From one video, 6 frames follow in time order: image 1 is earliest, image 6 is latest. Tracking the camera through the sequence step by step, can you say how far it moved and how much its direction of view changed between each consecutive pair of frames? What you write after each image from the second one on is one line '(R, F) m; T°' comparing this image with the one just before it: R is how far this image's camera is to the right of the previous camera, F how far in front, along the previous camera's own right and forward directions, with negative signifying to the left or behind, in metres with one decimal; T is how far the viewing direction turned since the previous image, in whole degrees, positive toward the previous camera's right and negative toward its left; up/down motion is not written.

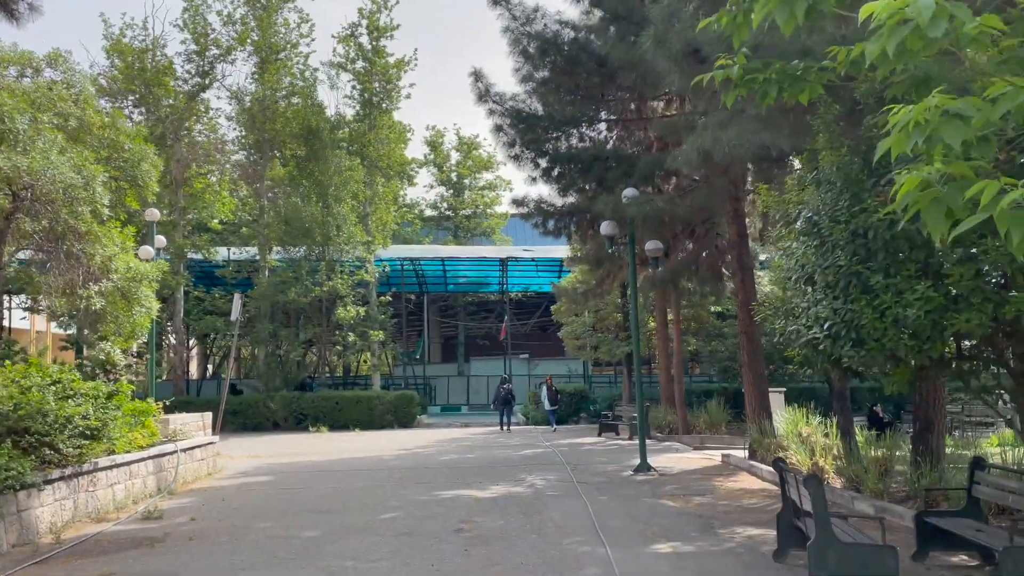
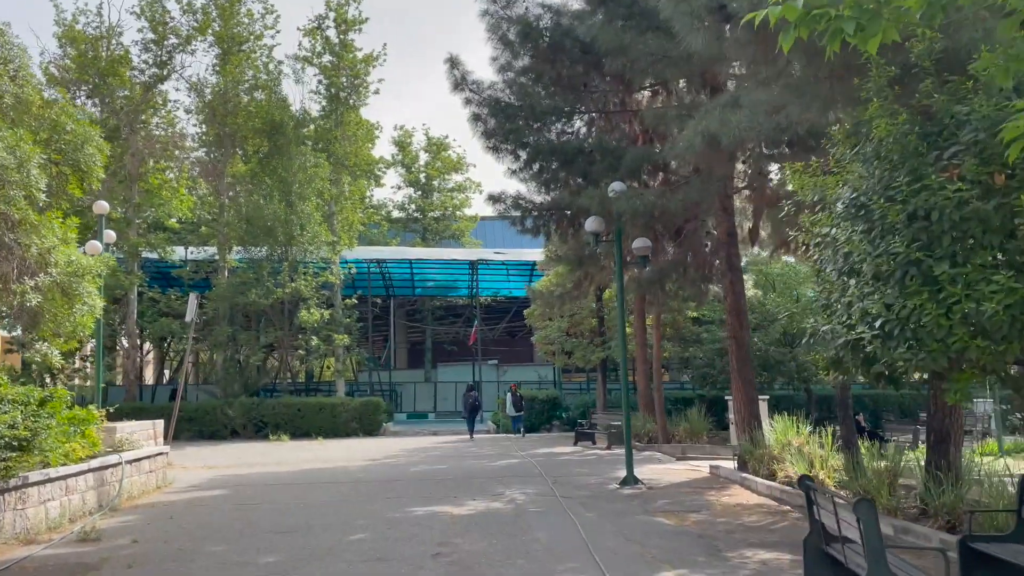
(-0.2, +0.9) m; +3°
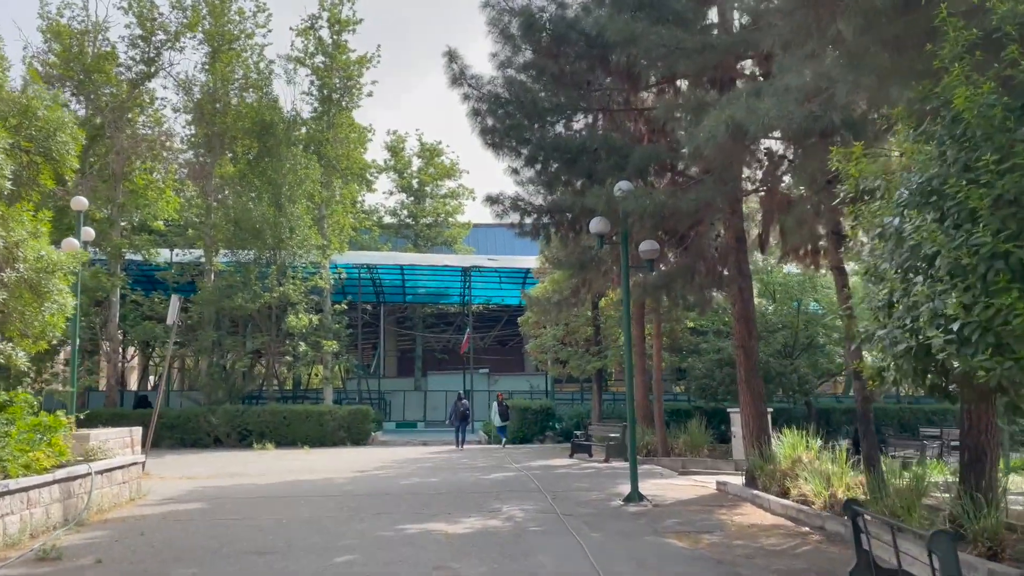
(-0.1, +0.7) m; +1°
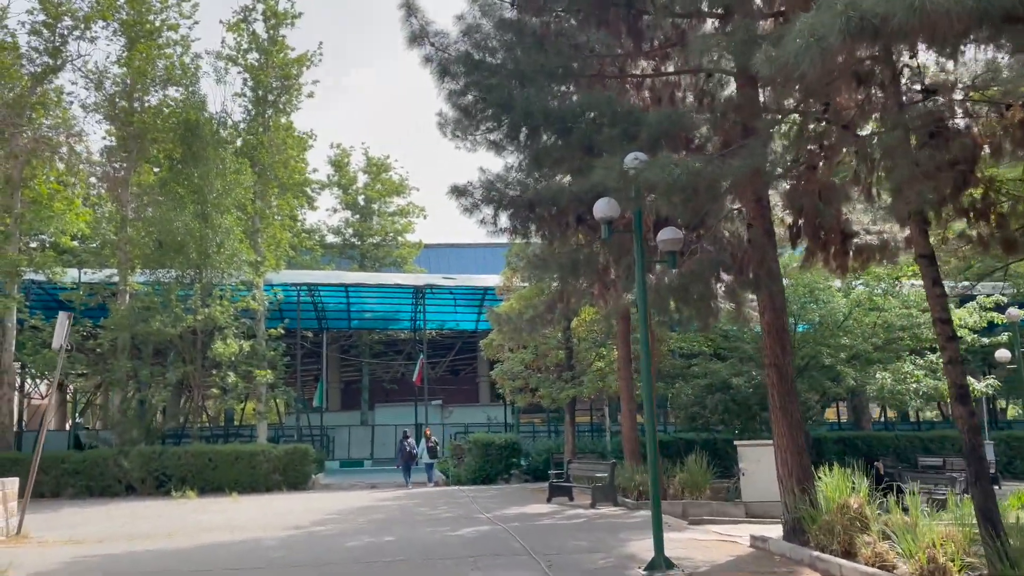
(-0.4, +2.9) m; +4°
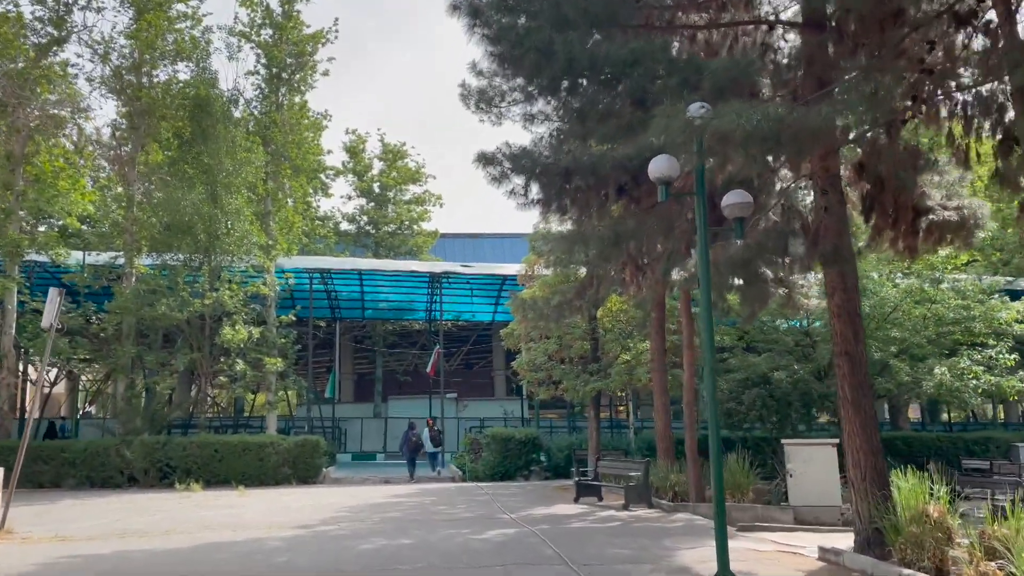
(-0.3, +1.2) m; -1°
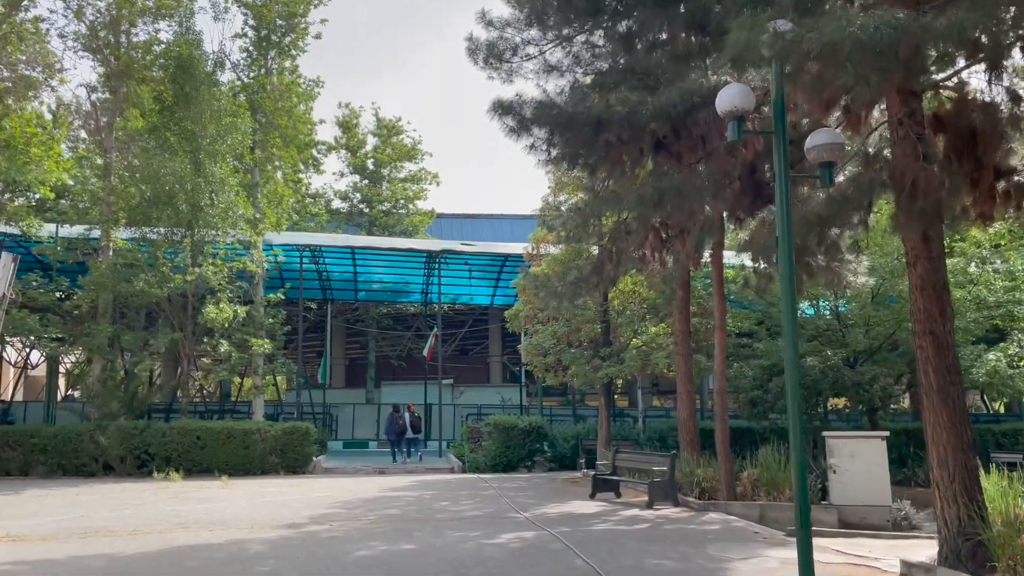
(-0.4, +1.5) m; +1°
